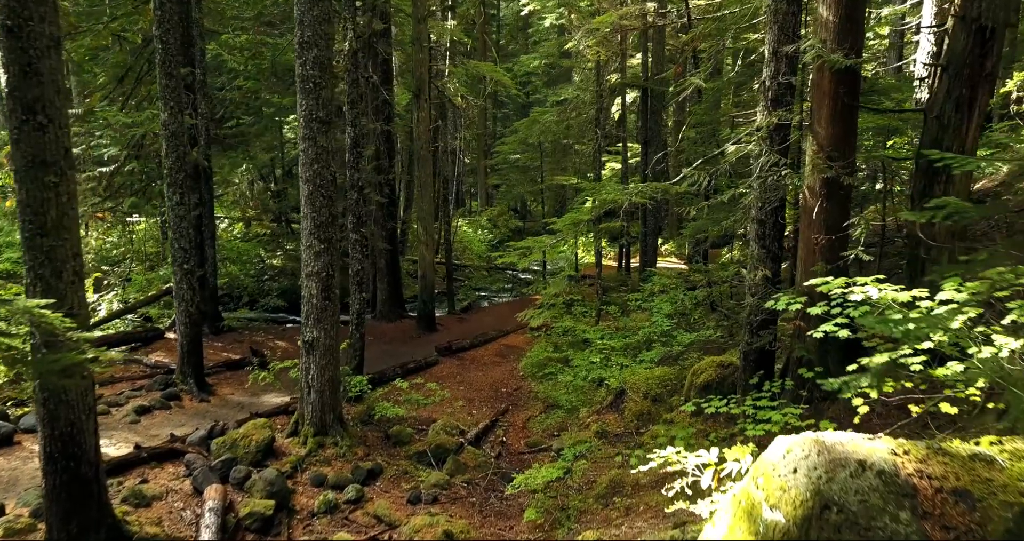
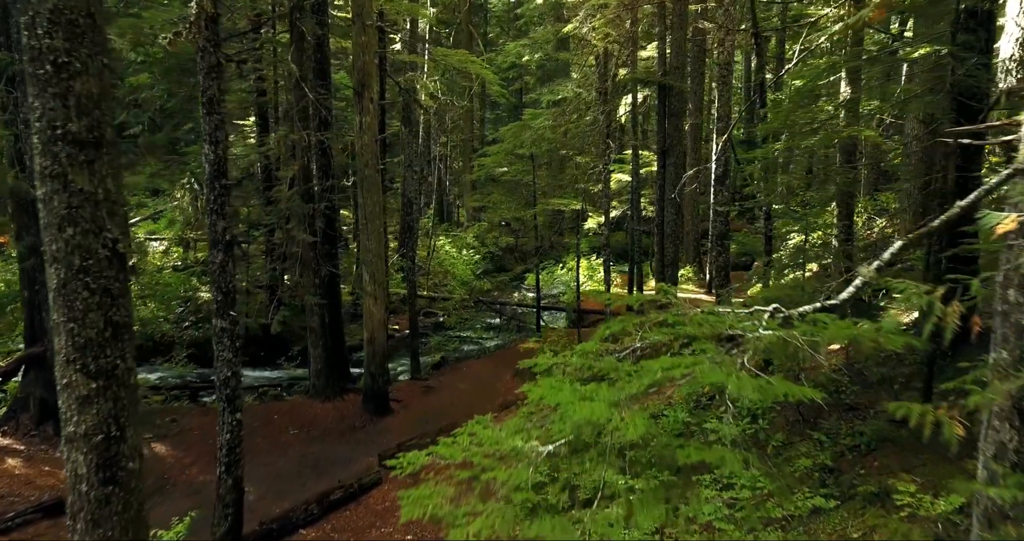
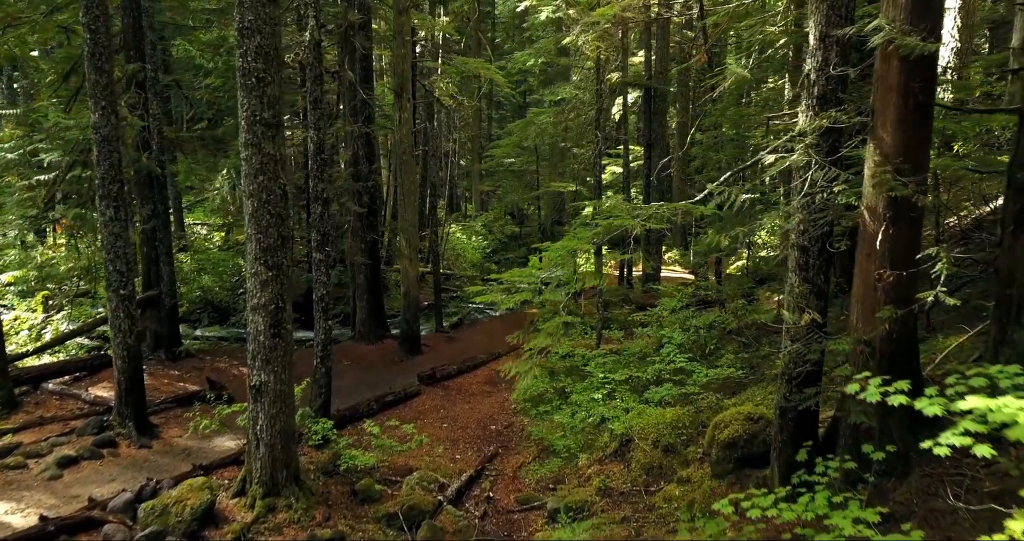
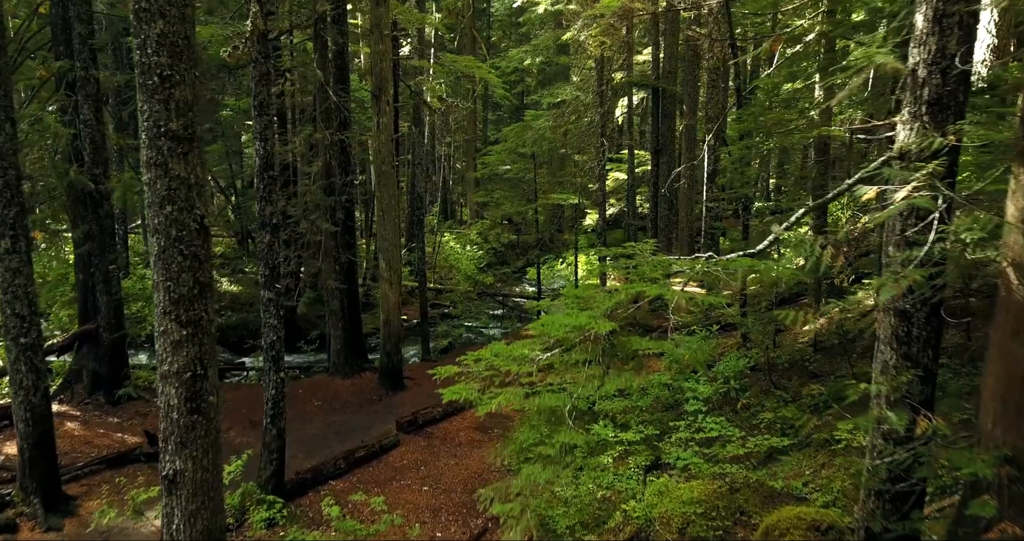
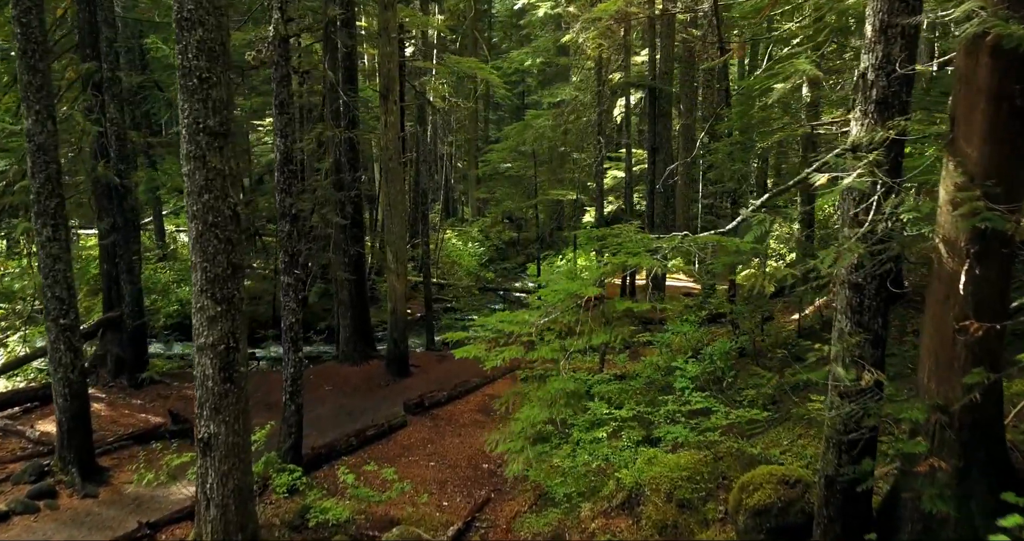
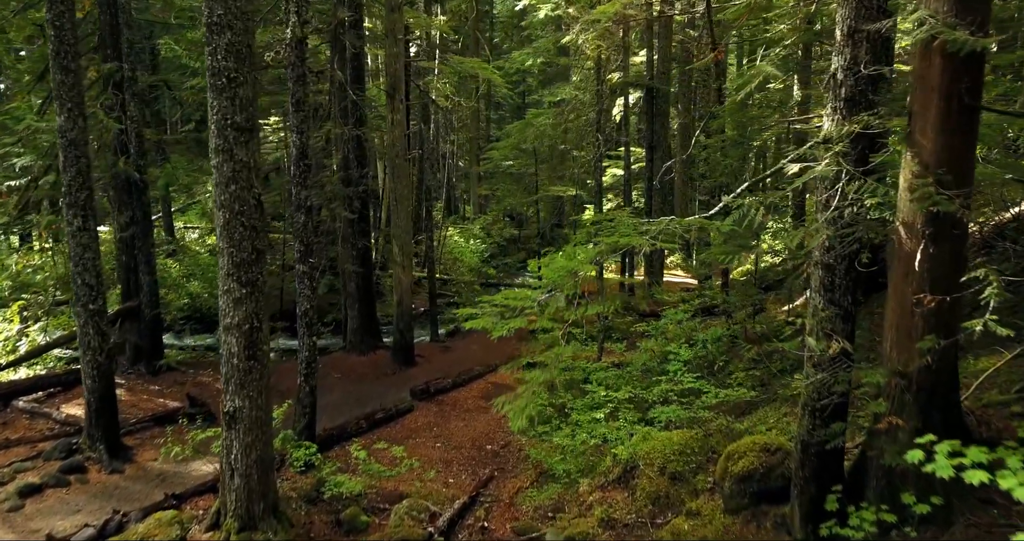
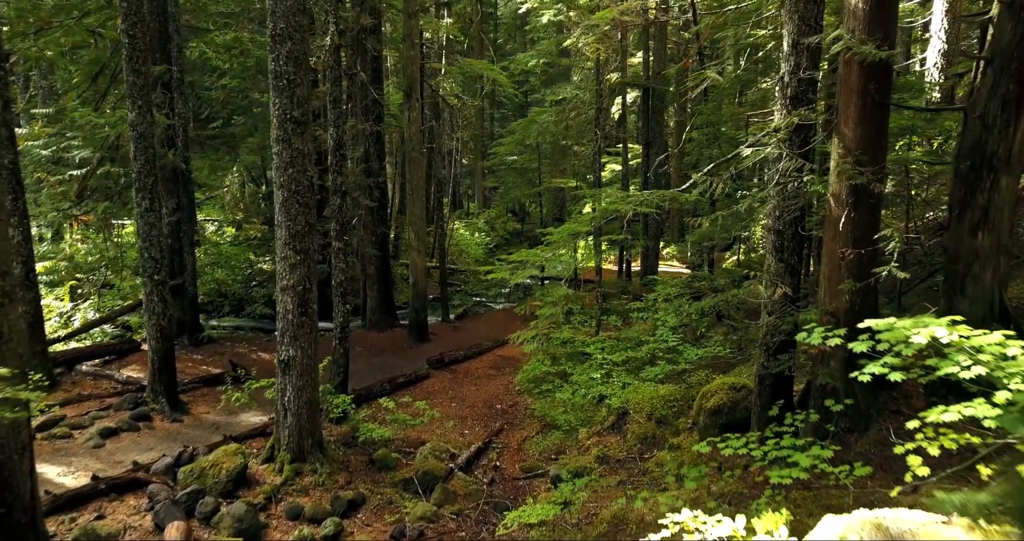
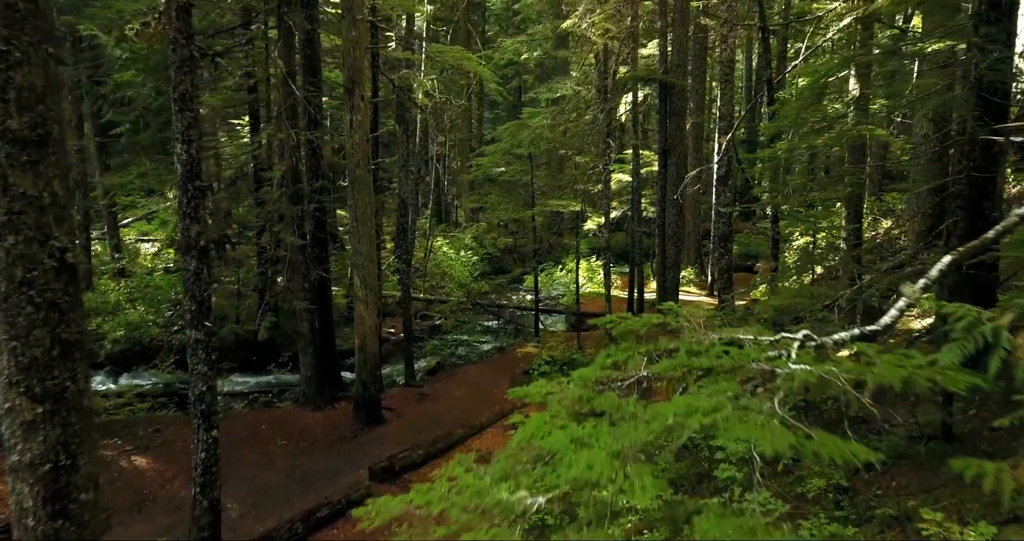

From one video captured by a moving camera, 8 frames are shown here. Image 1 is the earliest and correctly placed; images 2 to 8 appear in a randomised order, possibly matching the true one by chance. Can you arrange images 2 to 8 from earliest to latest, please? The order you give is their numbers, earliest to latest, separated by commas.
7, 3, 6, 5, 4, 2, 8
